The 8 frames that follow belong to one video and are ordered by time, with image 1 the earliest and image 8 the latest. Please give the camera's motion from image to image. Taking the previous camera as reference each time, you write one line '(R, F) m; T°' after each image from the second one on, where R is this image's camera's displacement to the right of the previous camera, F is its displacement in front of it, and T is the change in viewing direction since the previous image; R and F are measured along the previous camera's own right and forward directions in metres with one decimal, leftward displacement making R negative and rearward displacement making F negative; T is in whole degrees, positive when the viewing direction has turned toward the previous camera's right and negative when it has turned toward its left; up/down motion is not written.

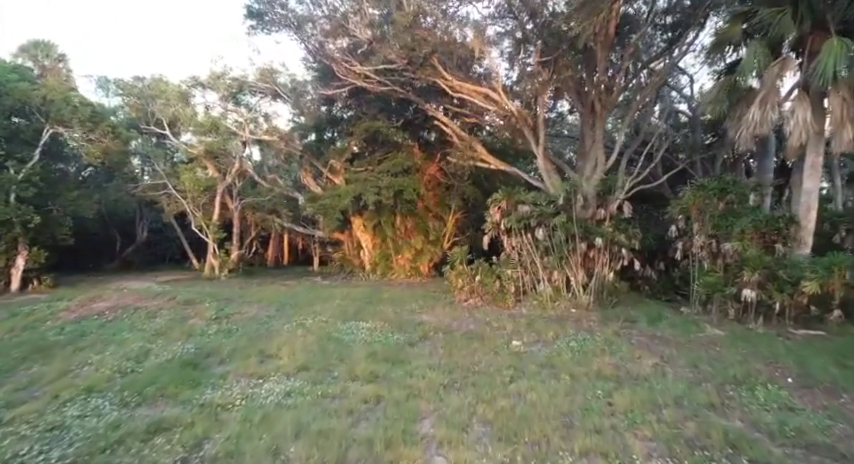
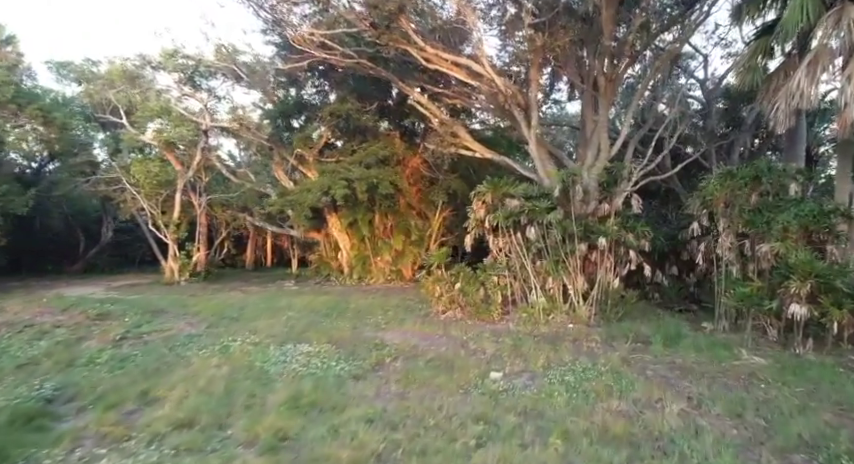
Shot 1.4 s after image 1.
(+0.5, +1.5) m; 0°
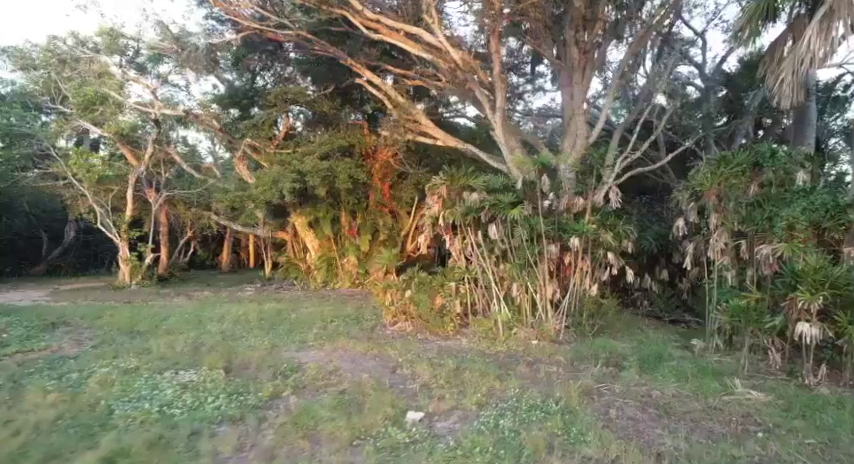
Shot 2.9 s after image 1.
(+0.9, +1.1) m; -1°
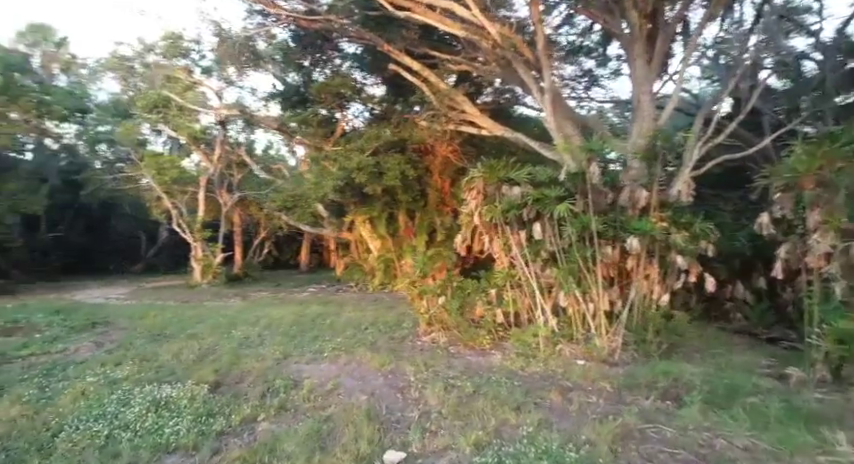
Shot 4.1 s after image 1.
(+0.7, +0.7) m; -10°
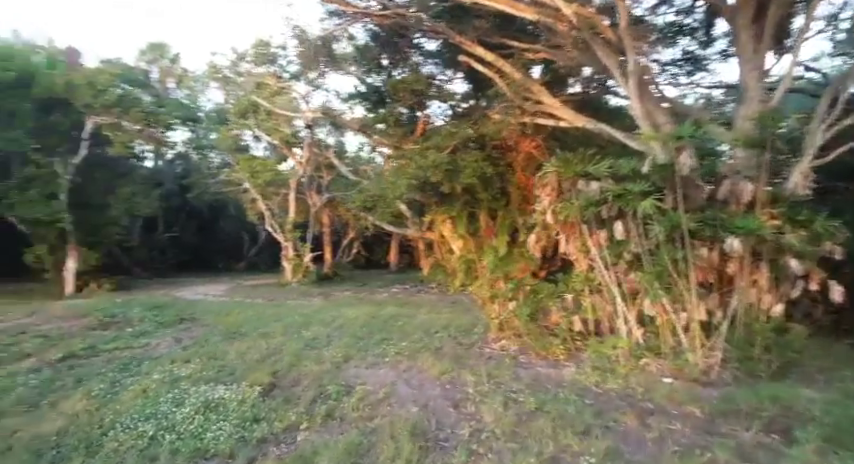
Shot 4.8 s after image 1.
(+0.3, +0.4) m; -11°
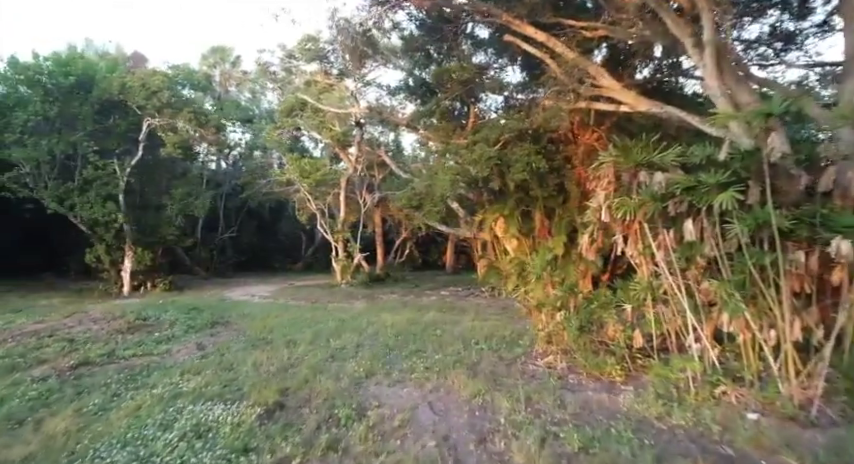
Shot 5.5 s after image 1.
(+0.3, +0.6) m; -7°
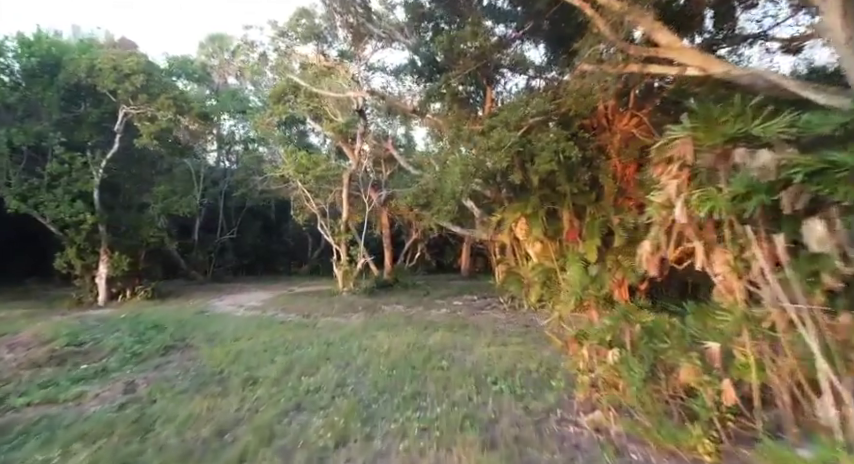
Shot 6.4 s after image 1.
(+0.1, +1.4) m; -2°
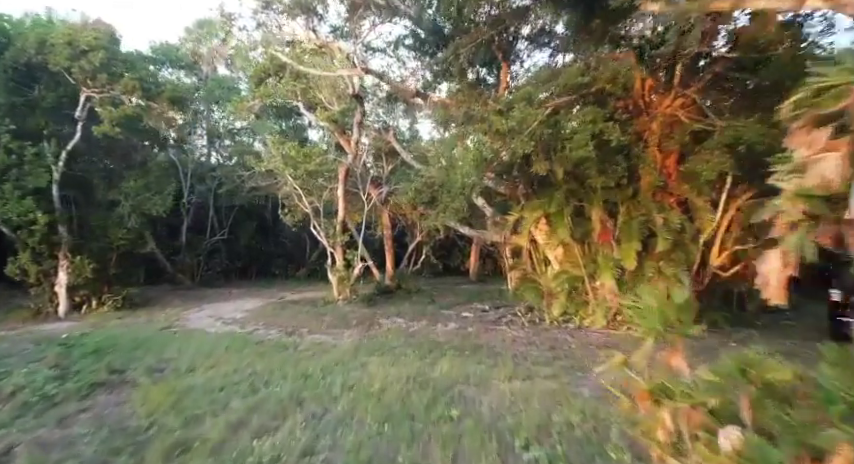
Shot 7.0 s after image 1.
(0.0, +1.3) m; -1°
